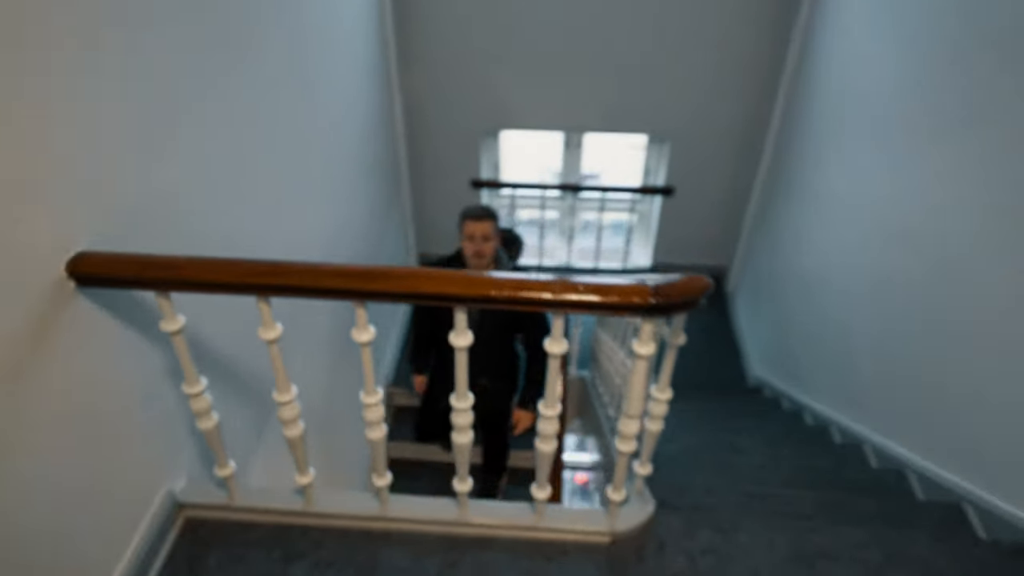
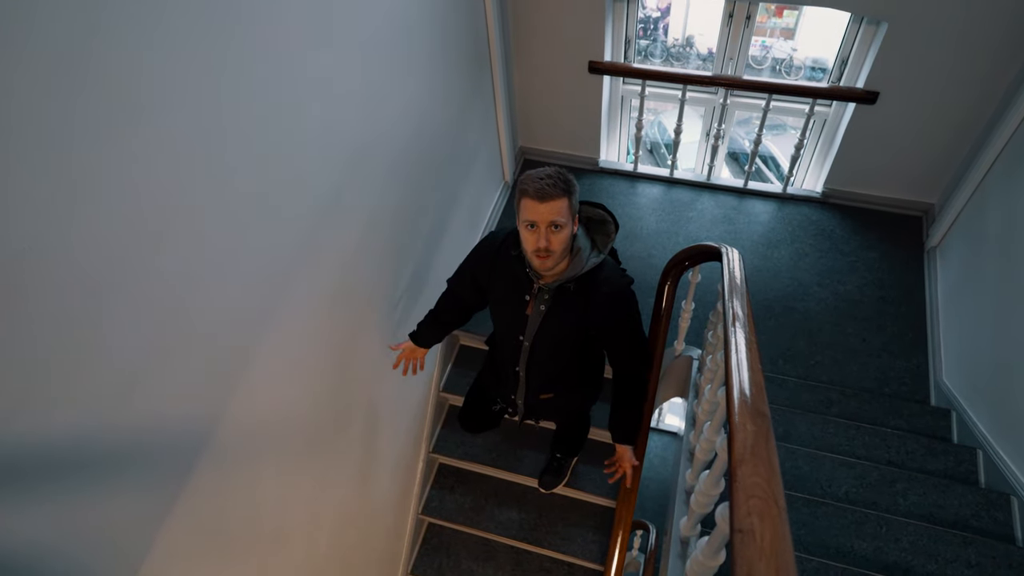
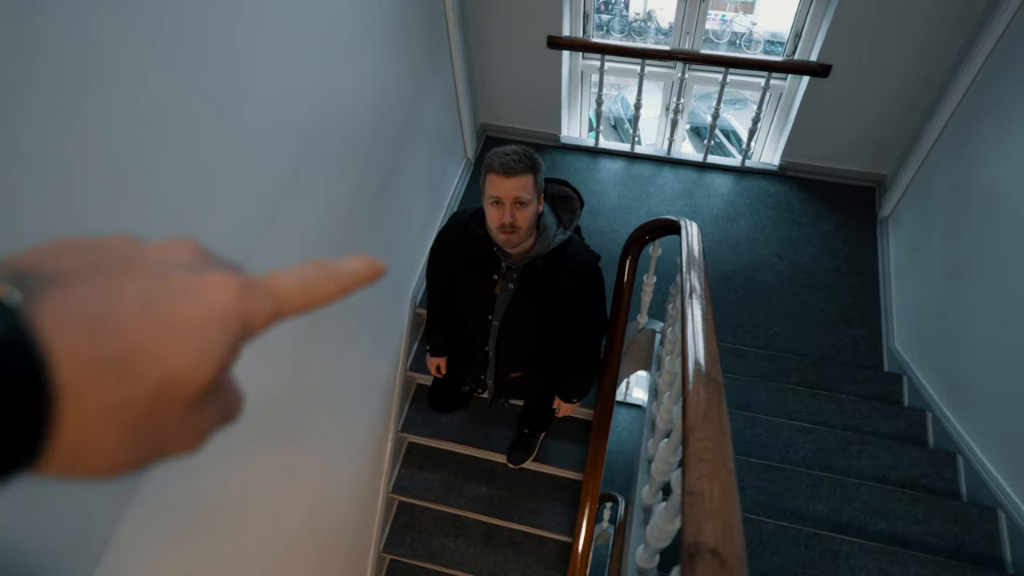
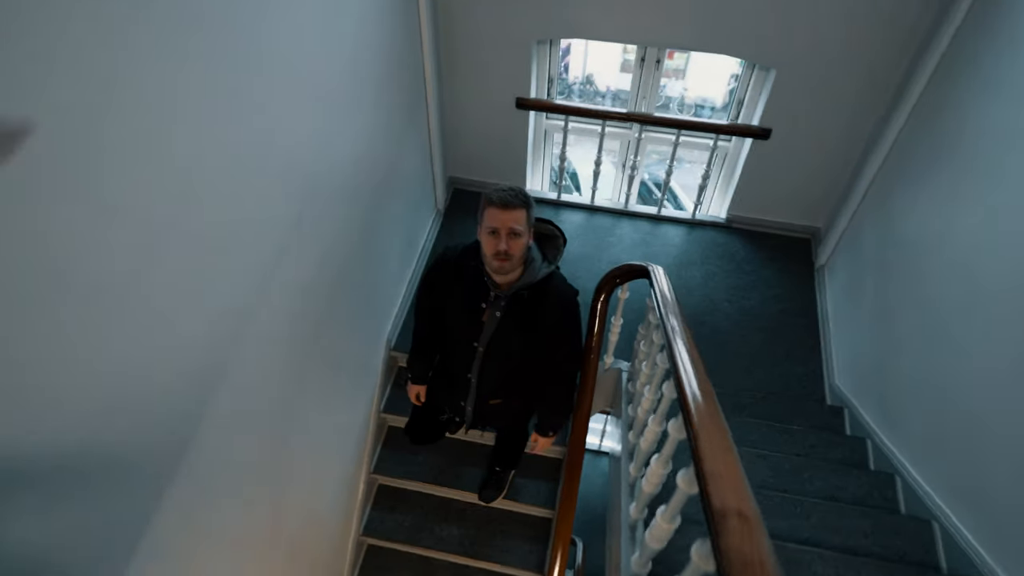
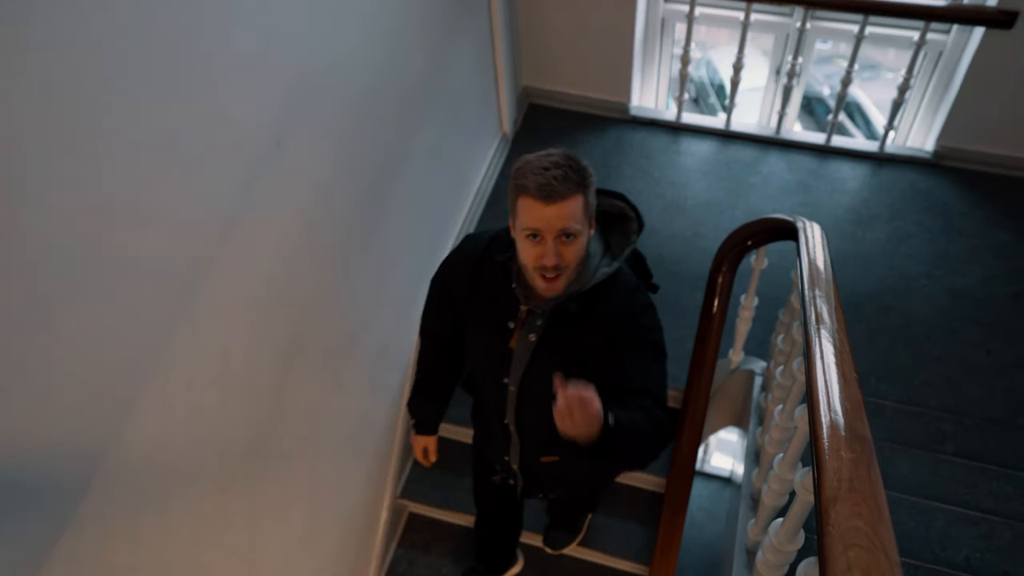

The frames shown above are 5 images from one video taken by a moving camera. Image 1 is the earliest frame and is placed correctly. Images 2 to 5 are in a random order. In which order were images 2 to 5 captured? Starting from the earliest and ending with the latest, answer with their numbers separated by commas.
4, 3, 2, 5
